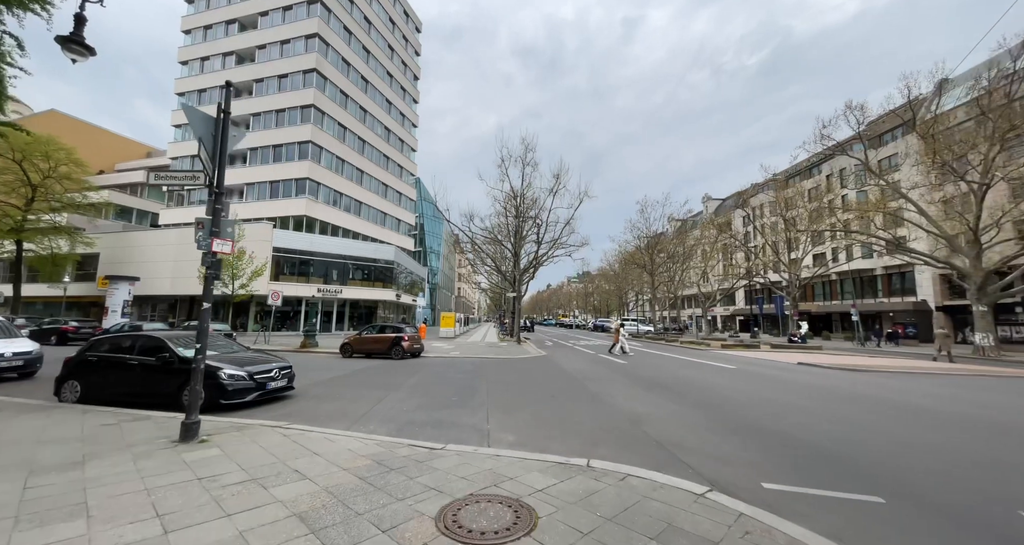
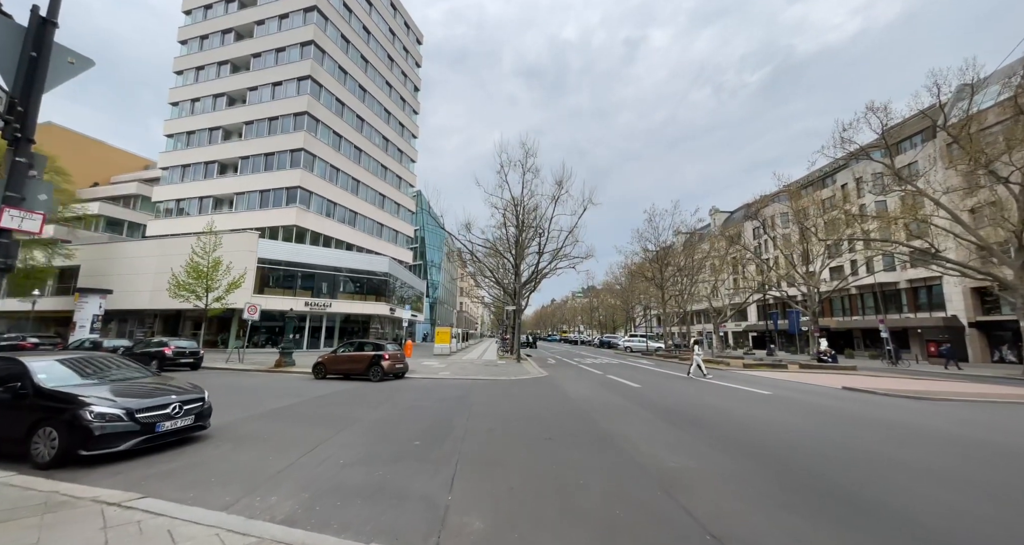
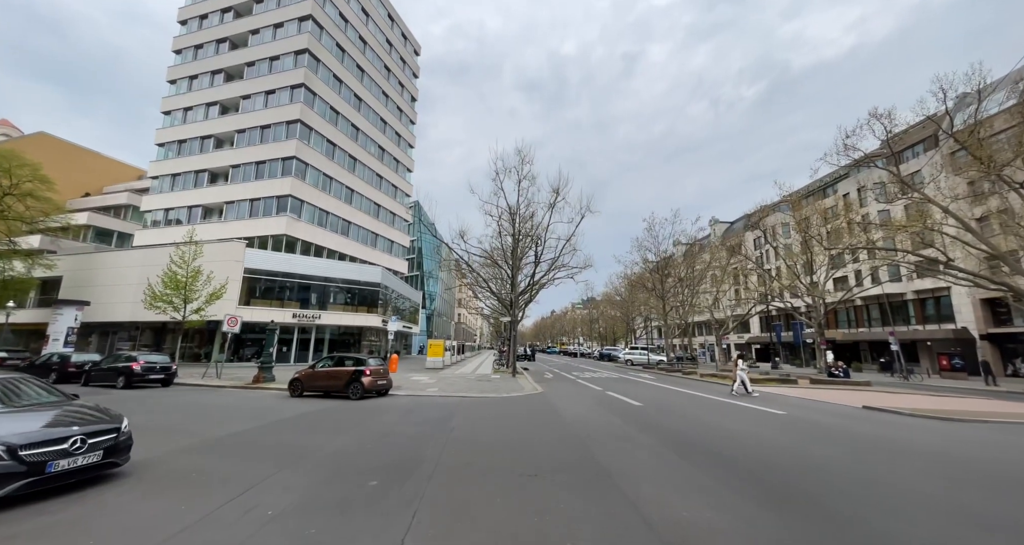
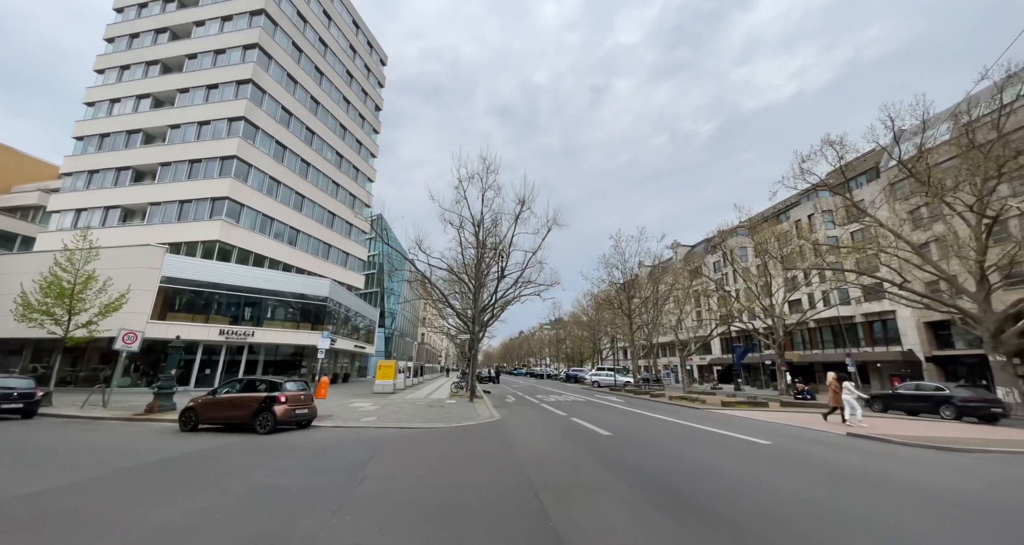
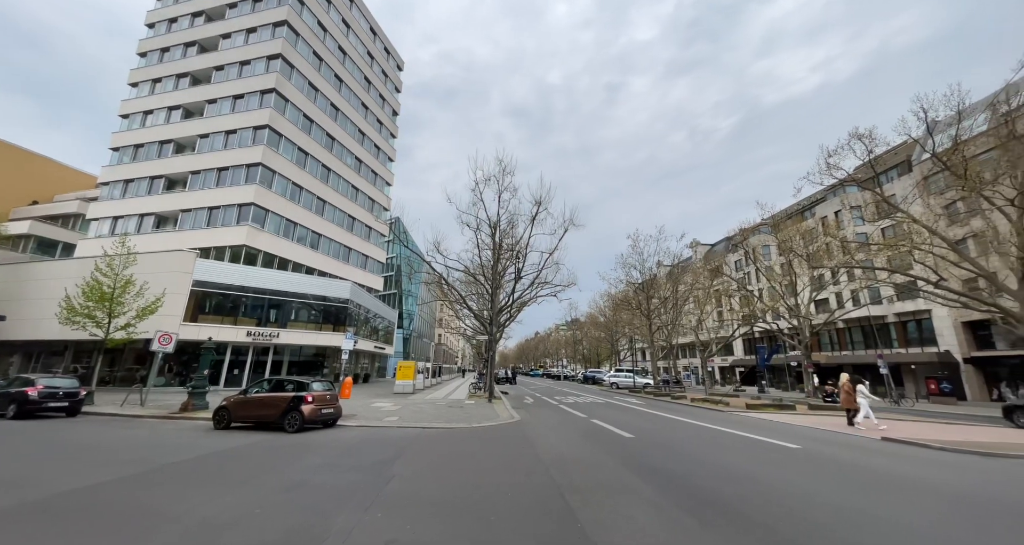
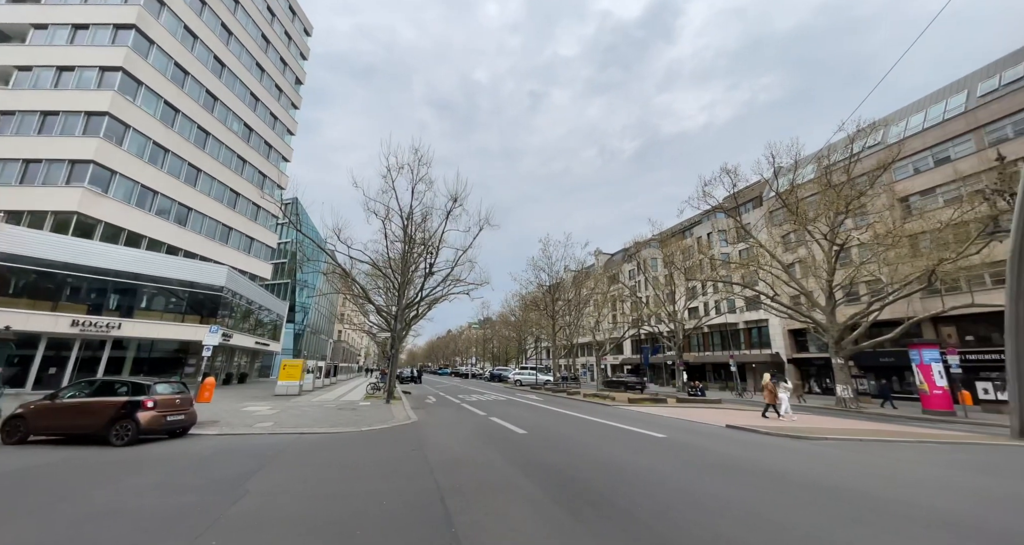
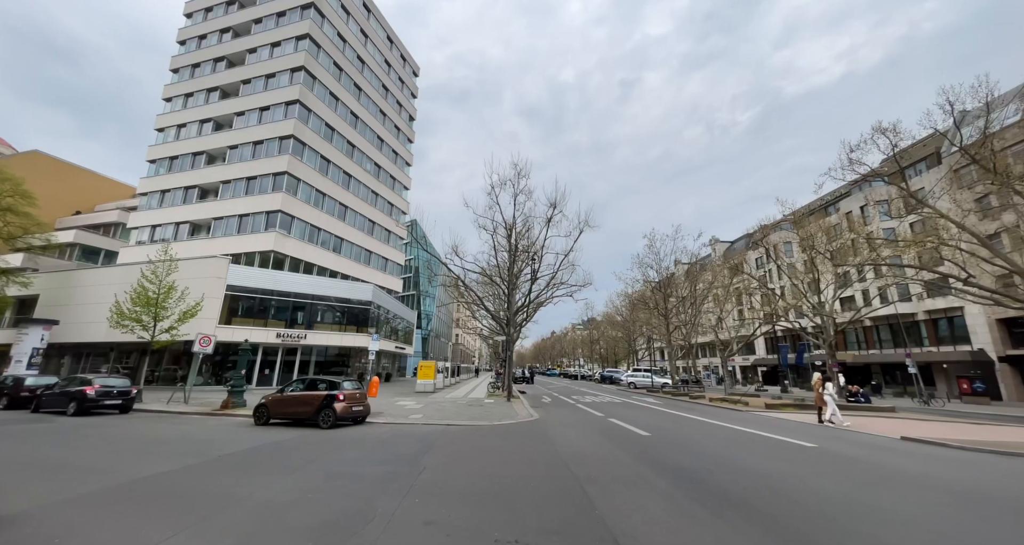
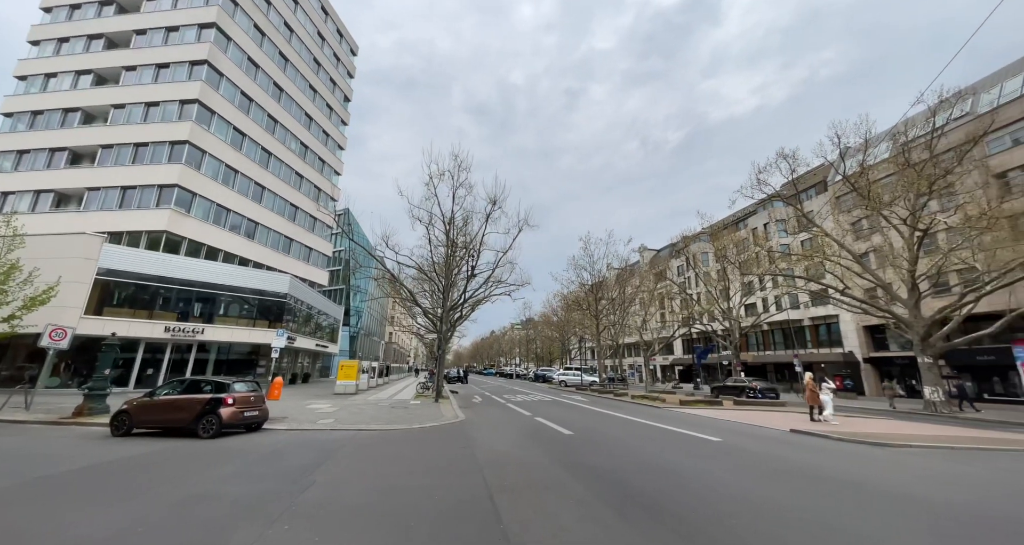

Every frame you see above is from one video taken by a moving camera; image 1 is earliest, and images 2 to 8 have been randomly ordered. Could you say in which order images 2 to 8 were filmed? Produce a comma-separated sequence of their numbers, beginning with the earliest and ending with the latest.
2, 3, 7, 5, 4, 8, 6
